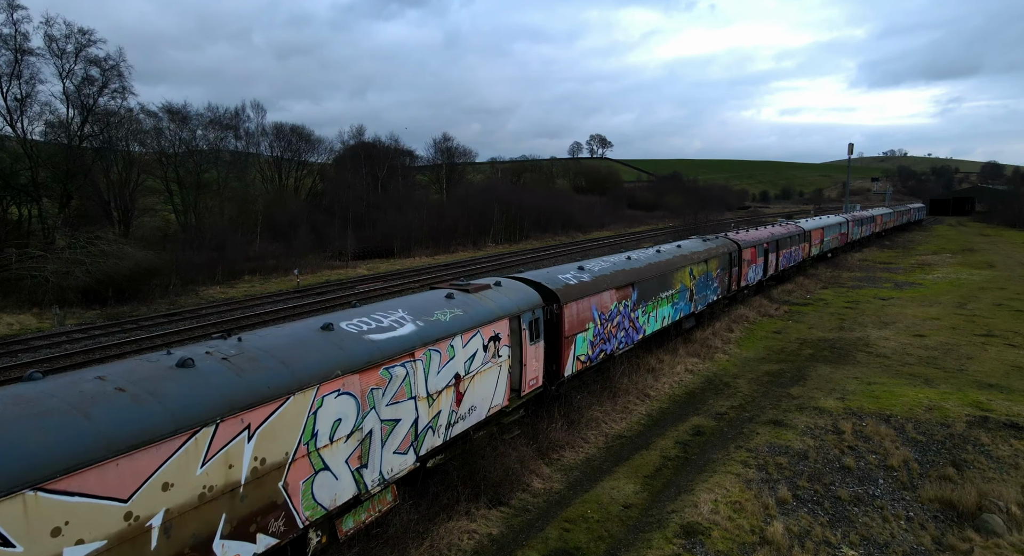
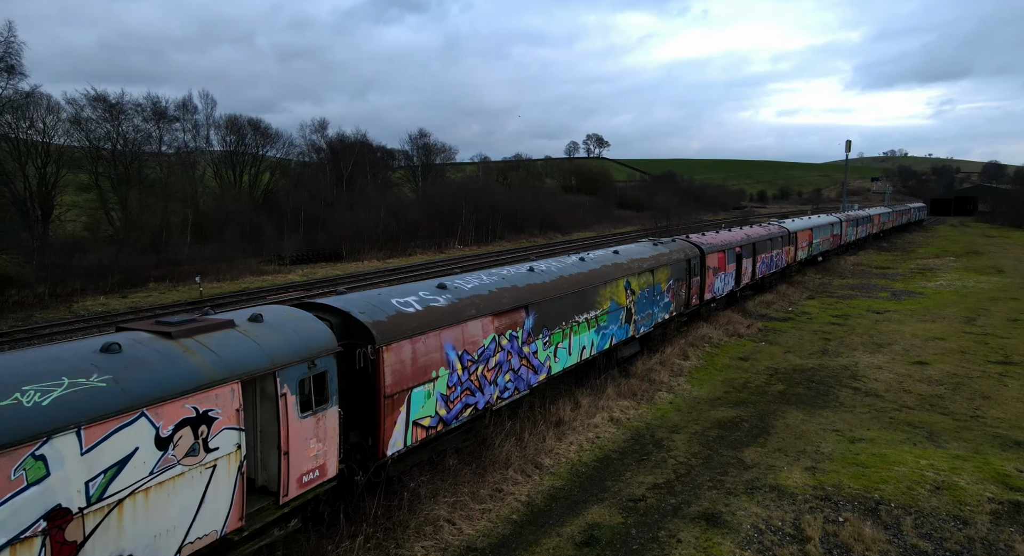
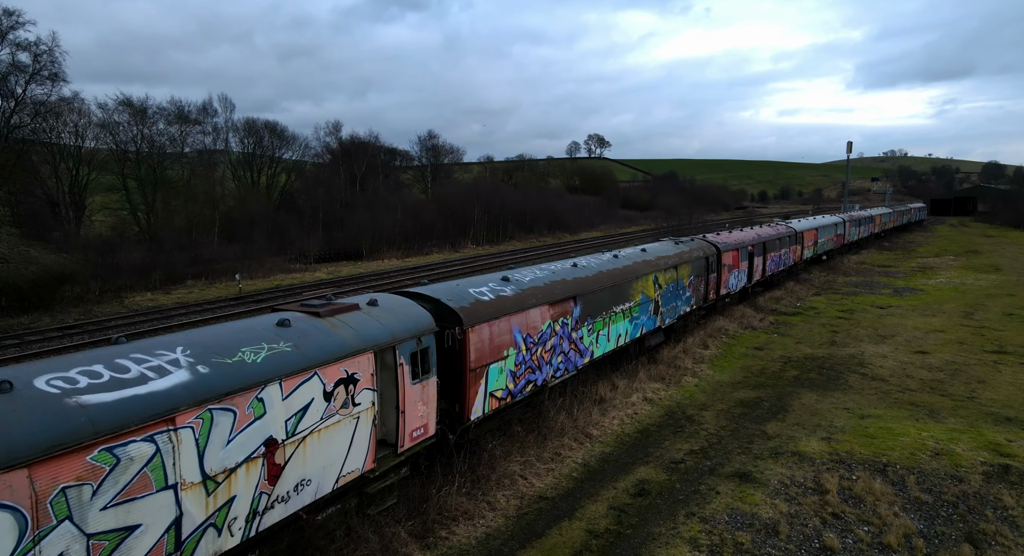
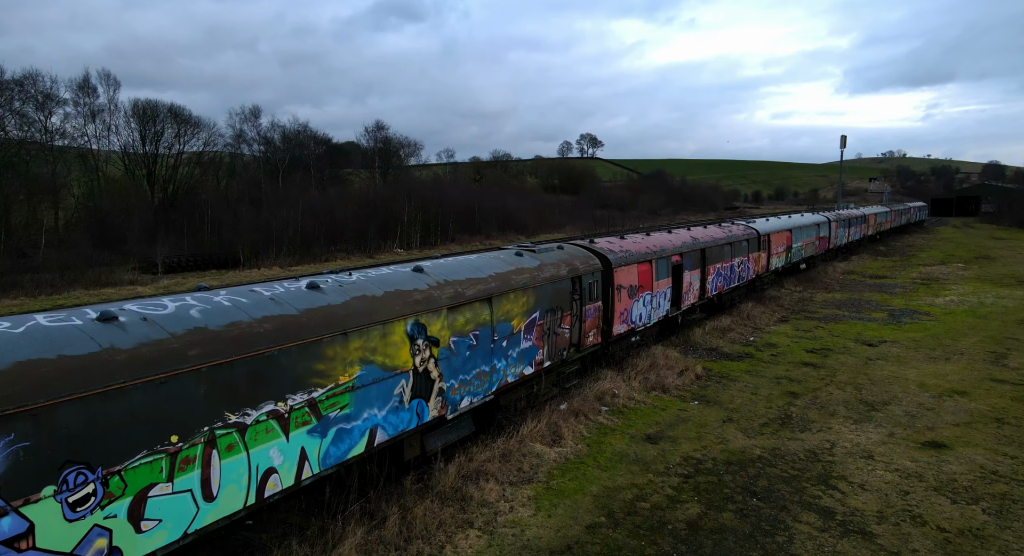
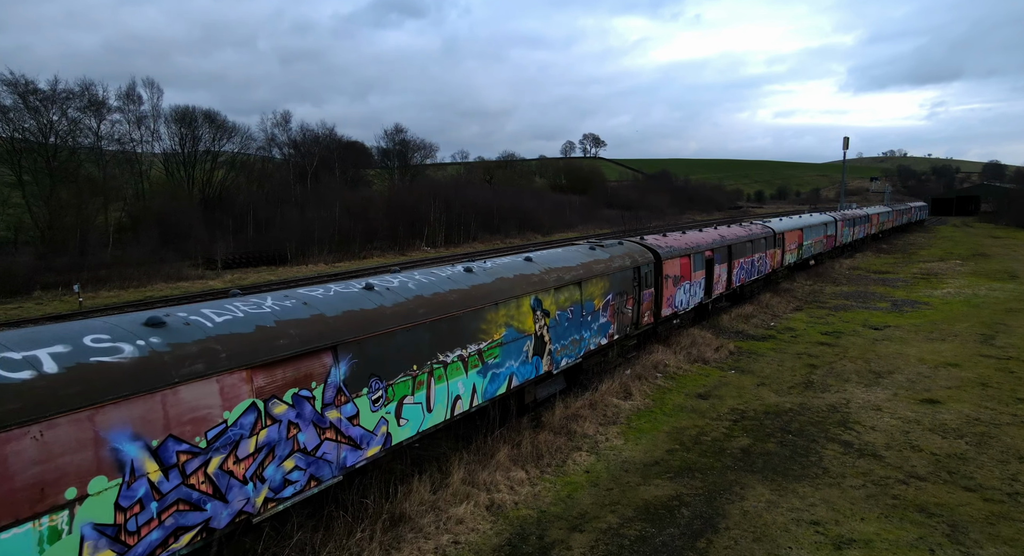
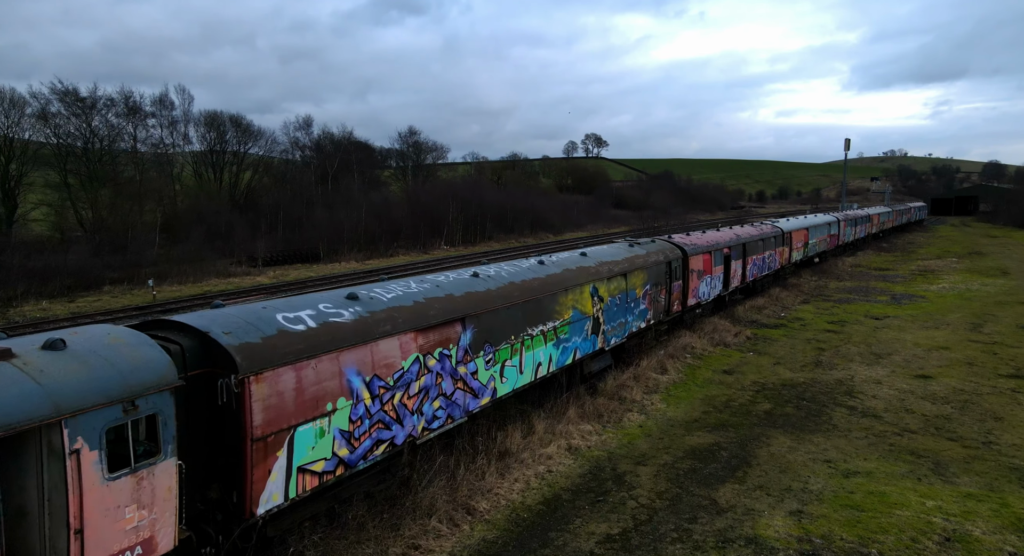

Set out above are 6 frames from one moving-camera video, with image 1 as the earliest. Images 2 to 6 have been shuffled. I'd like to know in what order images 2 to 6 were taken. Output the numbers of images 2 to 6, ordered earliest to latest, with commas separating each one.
3, 2, 6, 5, 4
